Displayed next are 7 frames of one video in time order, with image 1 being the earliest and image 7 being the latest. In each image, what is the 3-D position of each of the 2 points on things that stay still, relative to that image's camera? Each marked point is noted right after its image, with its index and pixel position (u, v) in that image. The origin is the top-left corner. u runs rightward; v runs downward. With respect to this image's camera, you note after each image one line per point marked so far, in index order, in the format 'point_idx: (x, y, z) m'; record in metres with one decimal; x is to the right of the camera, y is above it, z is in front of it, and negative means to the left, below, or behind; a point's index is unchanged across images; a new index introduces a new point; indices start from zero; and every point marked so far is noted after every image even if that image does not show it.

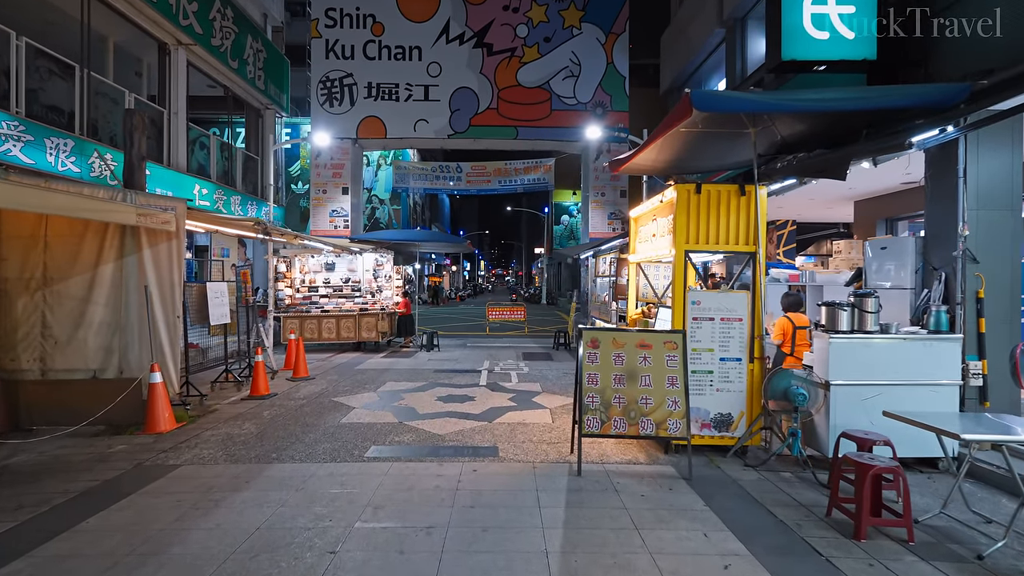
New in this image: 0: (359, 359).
0: (-3.7, -1.7, +12.6) m
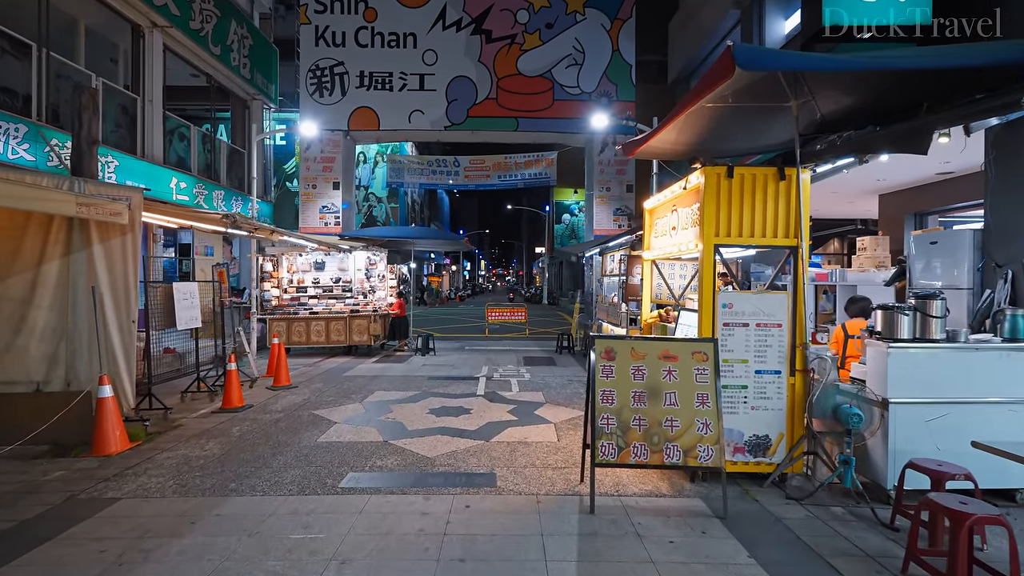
0: (-3.7, -1.7, +11.8) m
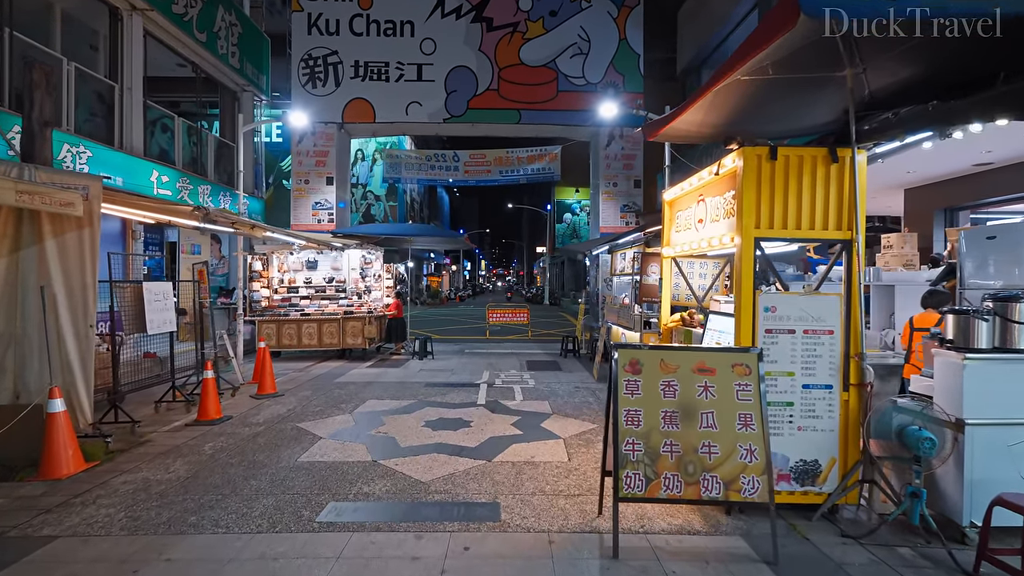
0: (-3.6, -1.7, +11.2) m
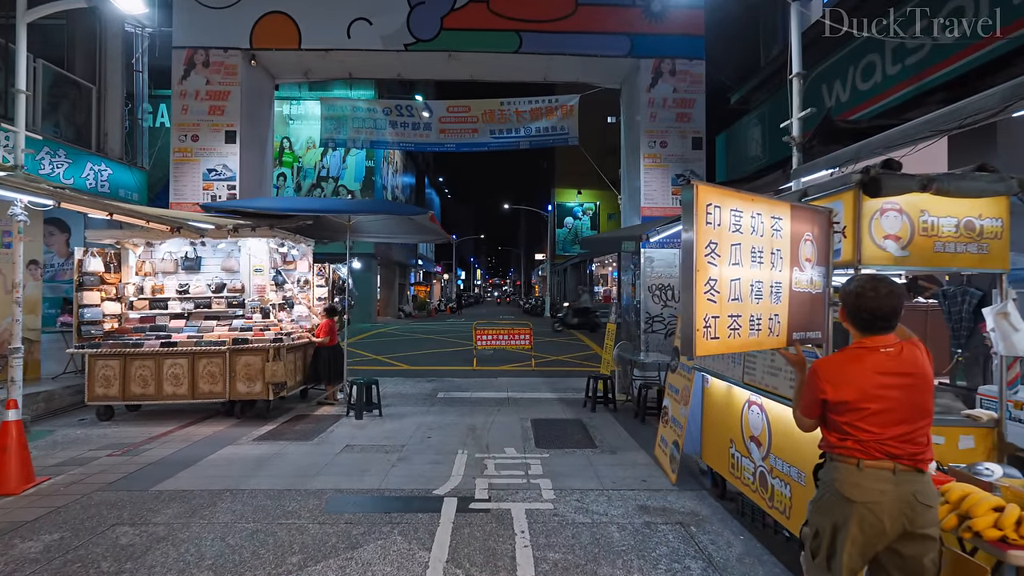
0: (-3.6, -1.9, +6.2) m
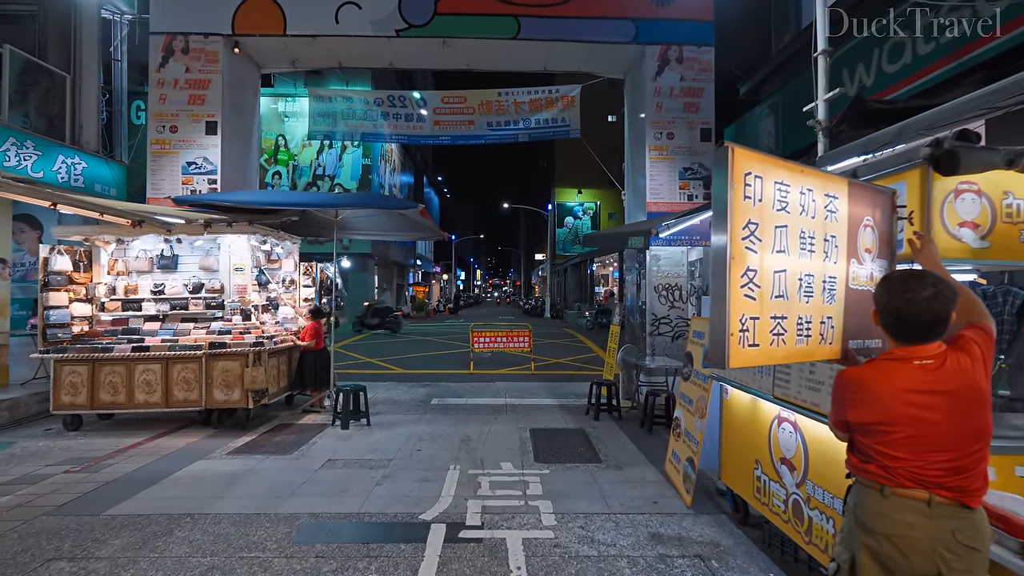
0: (-3.7, -1.9, +5.7) m
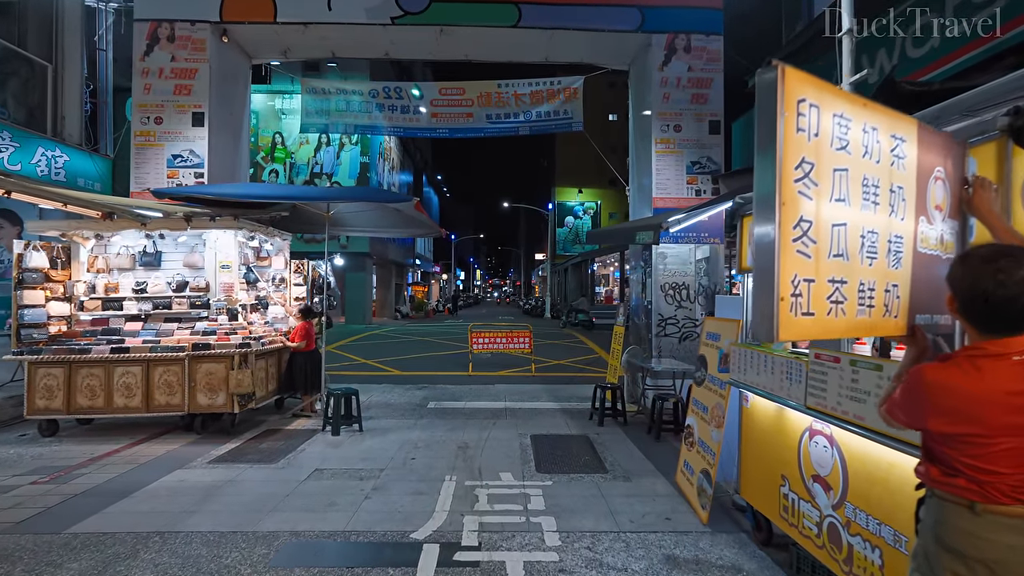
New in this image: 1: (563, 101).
0: (-3.7, -1.9, +5.3) m
1: (+1.0, +3.5, +10.0) m
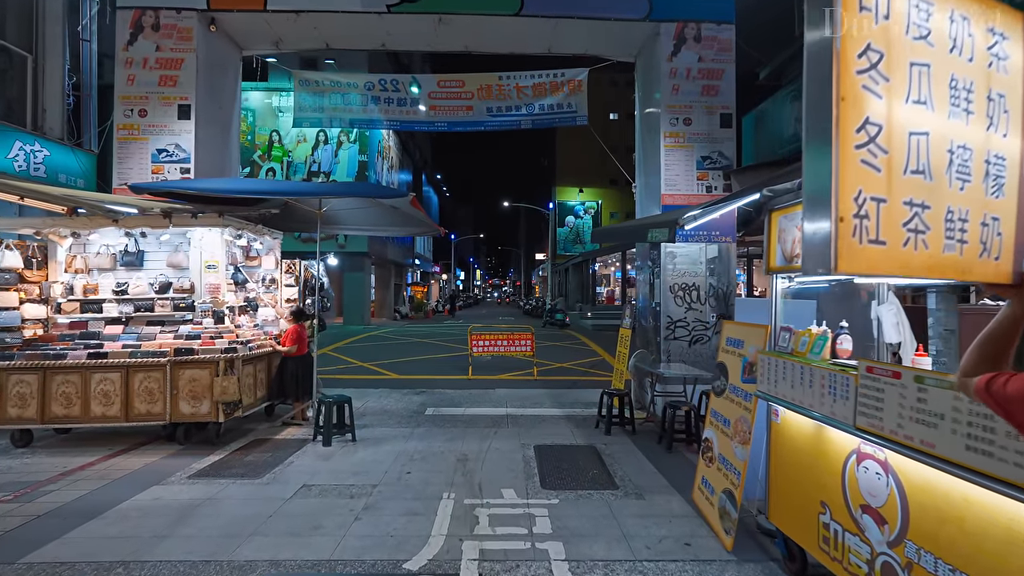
0: (-3.6, -1.9, +4.9) m
1: (+1.0, +3.5, +9.6) m
